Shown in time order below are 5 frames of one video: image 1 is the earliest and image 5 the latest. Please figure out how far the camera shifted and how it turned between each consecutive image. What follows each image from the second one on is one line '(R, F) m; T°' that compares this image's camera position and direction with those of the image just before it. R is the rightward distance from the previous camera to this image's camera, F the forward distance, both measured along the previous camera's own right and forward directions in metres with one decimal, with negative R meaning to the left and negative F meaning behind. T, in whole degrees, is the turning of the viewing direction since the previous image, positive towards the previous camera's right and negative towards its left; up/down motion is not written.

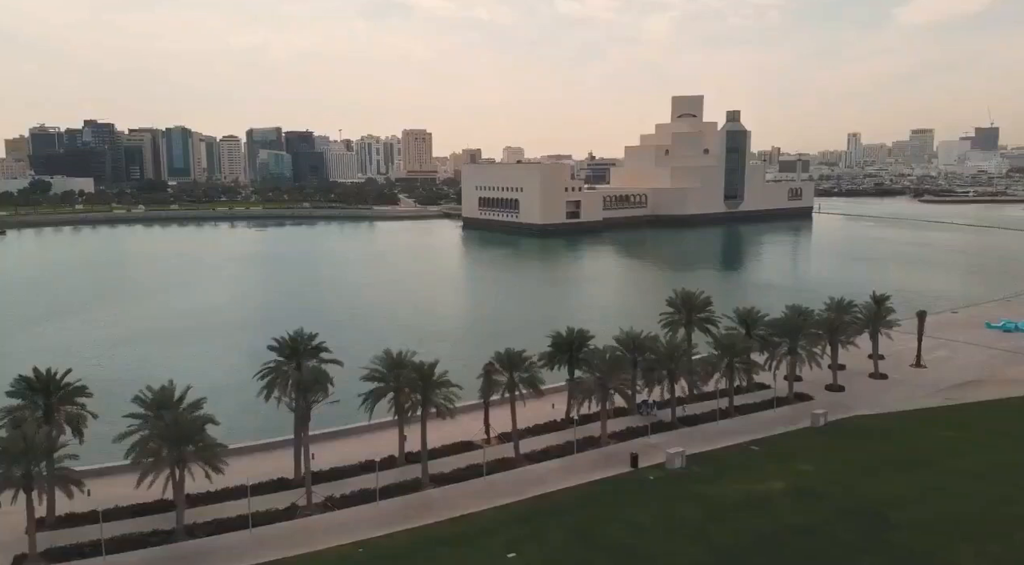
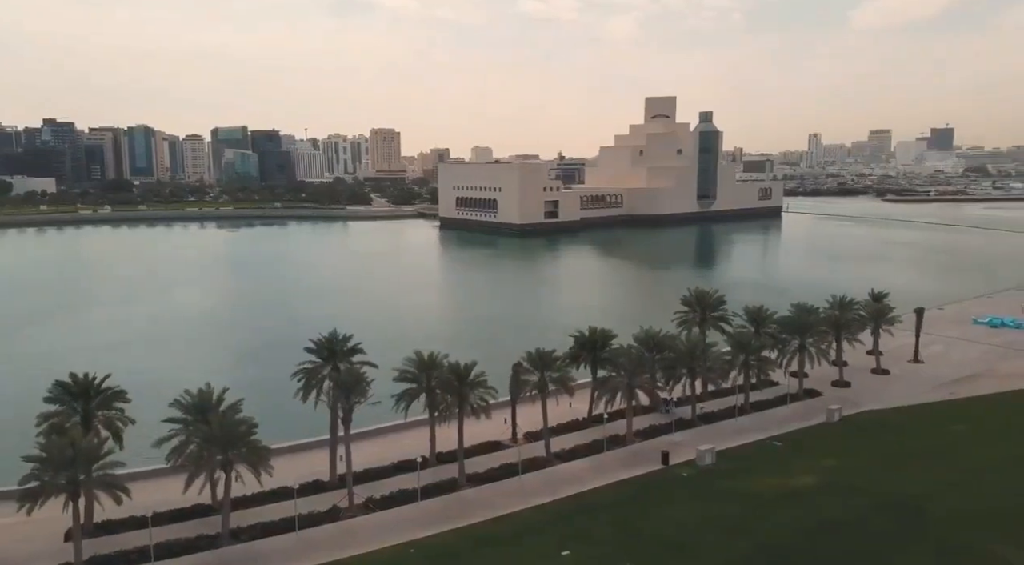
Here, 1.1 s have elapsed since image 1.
(-1.1, 0.0) m; +2°
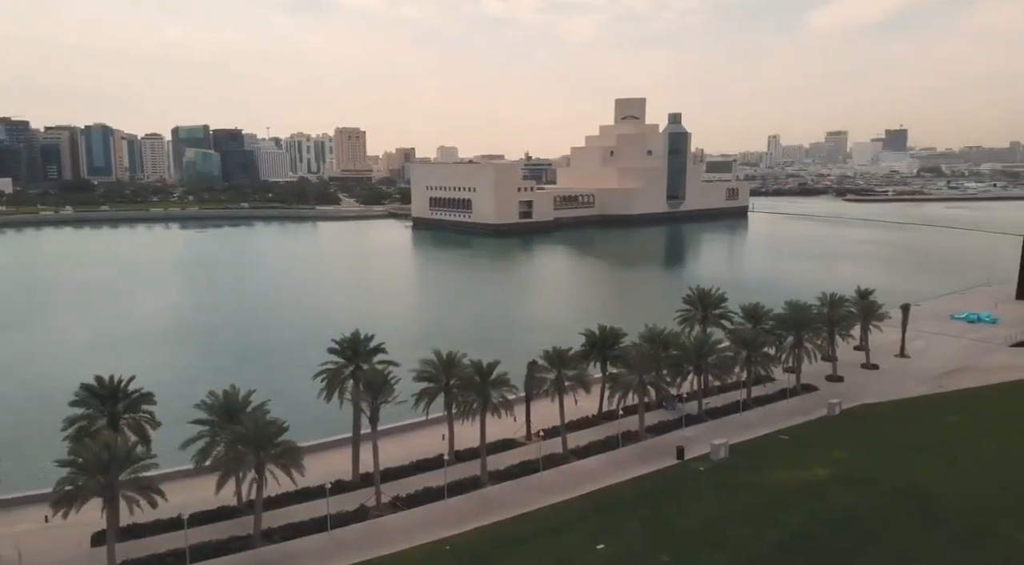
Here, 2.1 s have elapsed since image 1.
(-0.9, -0.1) m; +2°
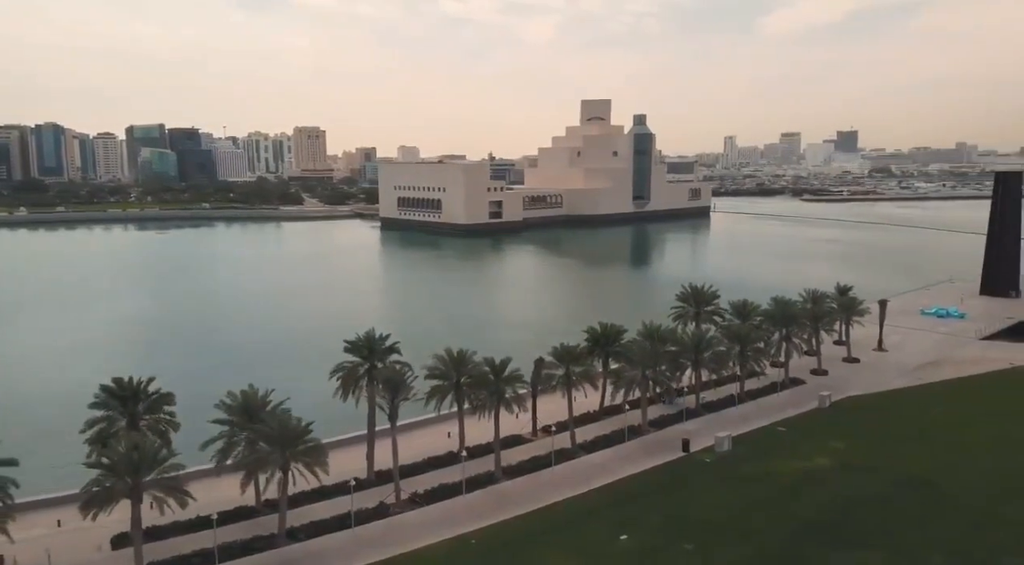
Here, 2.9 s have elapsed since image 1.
(-0.8, -0.2) m; +3°
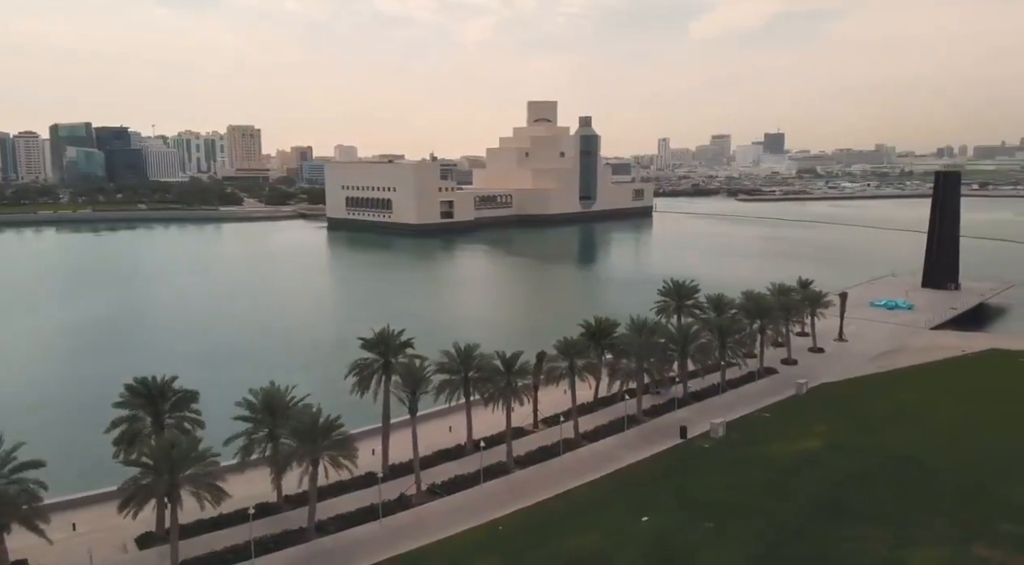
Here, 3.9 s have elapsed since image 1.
(-1.1, -0.3) m; +4°
